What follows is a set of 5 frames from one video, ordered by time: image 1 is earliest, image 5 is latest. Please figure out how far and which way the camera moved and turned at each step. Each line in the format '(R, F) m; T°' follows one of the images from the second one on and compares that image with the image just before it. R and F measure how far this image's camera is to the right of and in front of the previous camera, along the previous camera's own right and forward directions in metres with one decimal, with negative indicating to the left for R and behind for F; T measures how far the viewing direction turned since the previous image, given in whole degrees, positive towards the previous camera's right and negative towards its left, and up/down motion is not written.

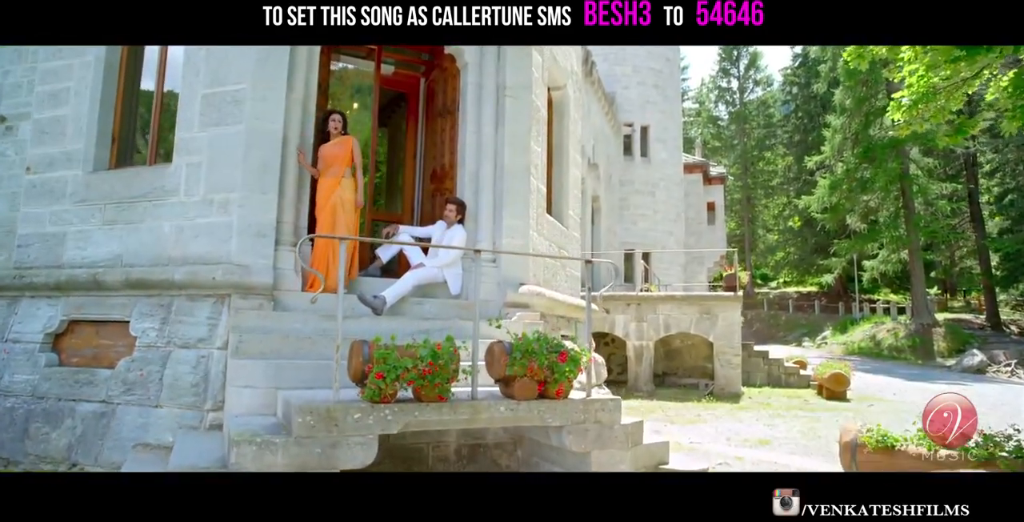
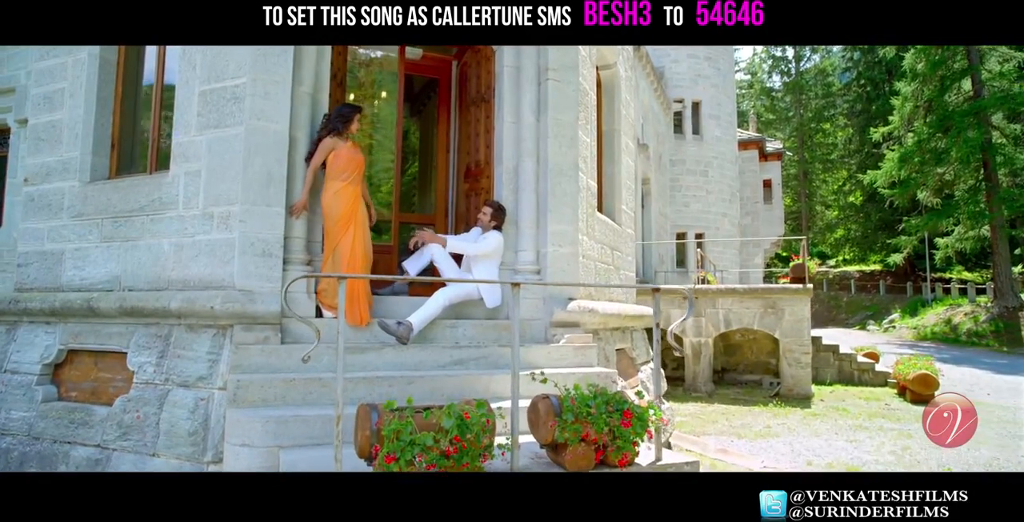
(0.0, +0.9) m; -4°
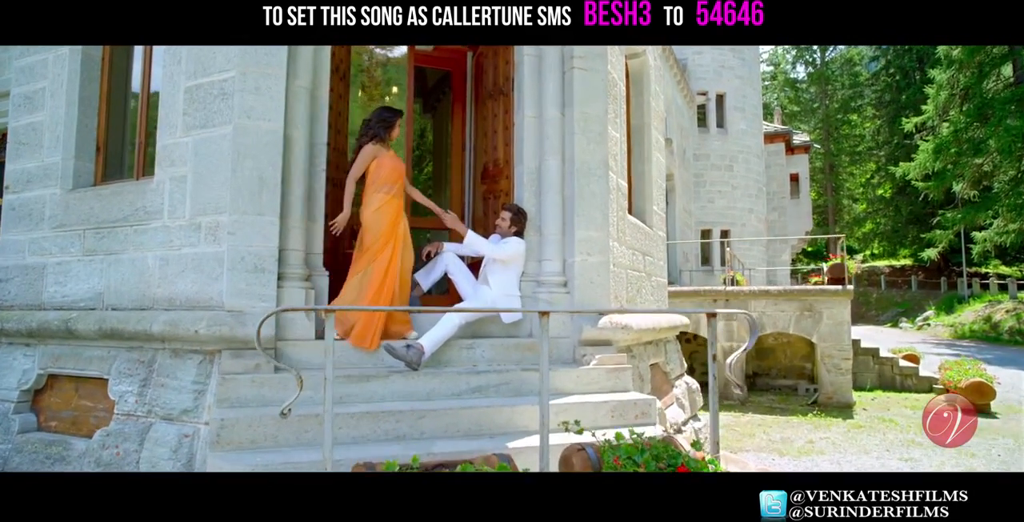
(0.0, +0.6) m; -2°
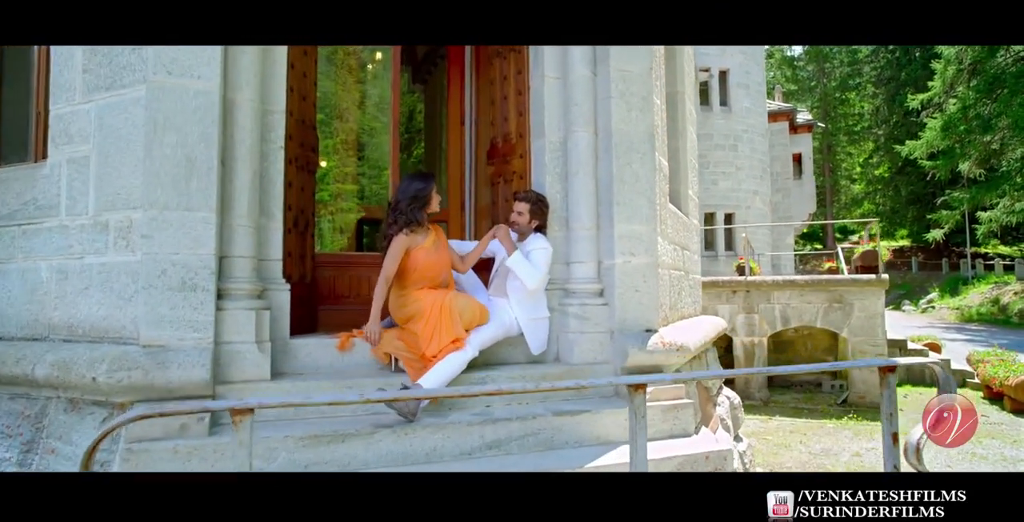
(-0.2, +1.2) m; +1°
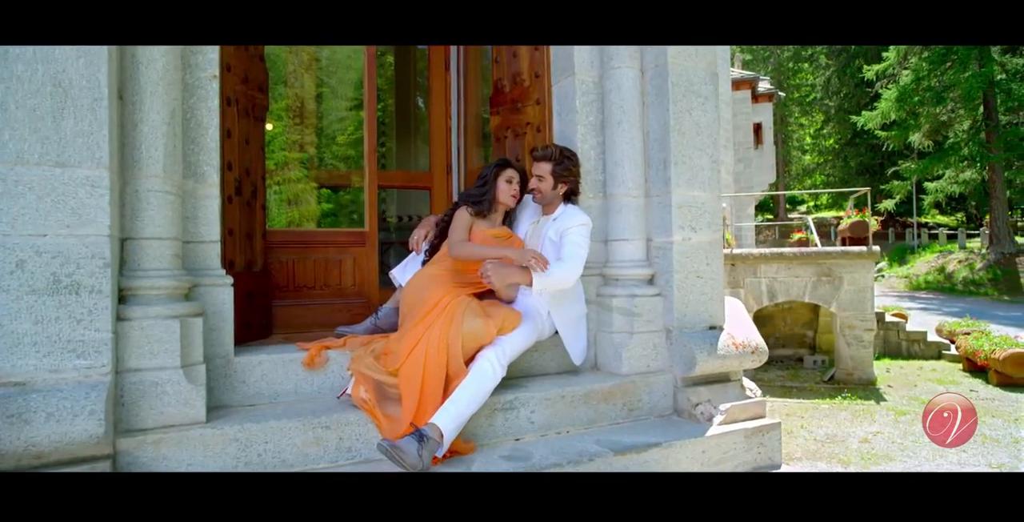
(-0.3, +1.0) m; +4°
